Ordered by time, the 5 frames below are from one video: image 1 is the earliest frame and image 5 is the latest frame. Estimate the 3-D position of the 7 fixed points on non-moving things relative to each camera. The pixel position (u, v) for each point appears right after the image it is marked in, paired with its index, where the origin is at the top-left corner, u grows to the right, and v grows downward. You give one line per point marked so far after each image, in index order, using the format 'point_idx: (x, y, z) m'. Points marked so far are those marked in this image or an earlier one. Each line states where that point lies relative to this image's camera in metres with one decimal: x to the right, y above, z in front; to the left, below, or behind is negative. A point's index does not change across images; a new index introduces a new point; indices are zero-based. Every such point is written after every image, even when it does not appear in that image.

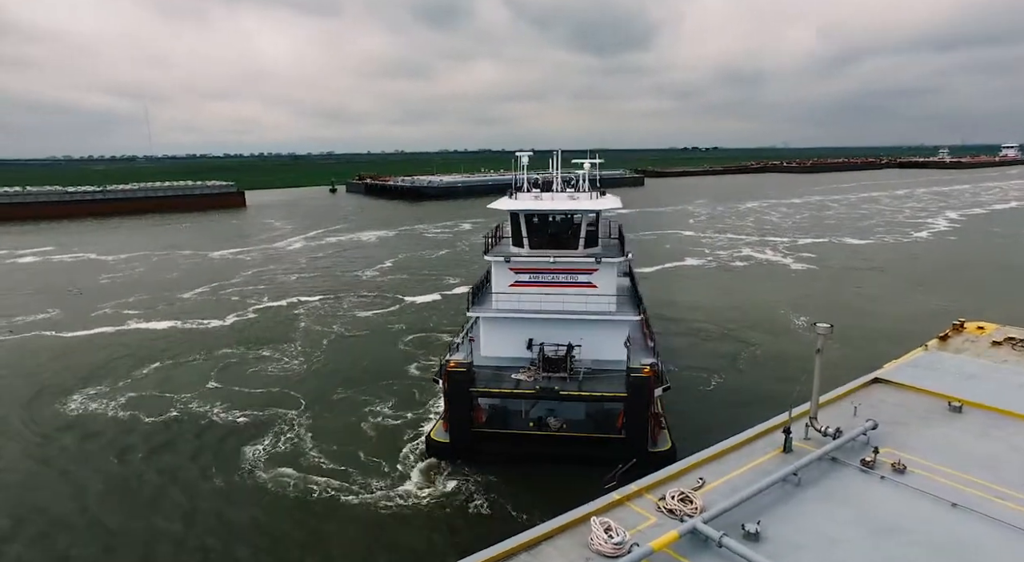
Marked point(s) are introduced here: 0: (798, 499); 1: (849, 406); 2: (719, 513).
0: (+4.7, -3.6, +9.9) m
1: (+7.4, -2.8, +13.3) m
2: (+3.1, -3.5, +9.0) m
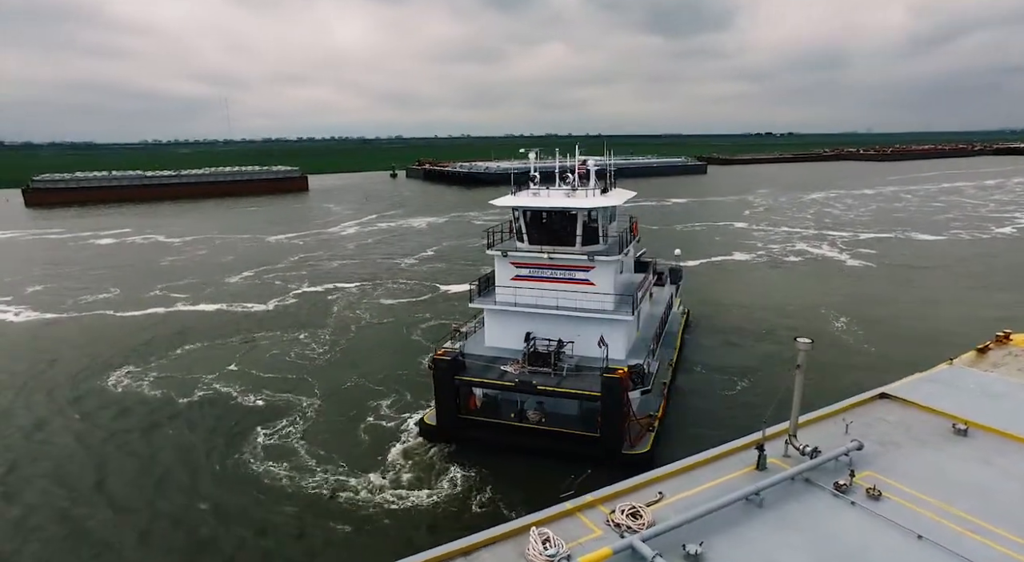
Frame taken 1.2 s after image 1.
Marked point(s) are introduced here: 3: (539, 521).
0: (+3.9, -3.8, +9.6) m
1: (+6.9, -3.0, +12.7) m
2: (+2.2, -3.7, +8.9) m
3: (+0.4, -3.8, +9.5) m
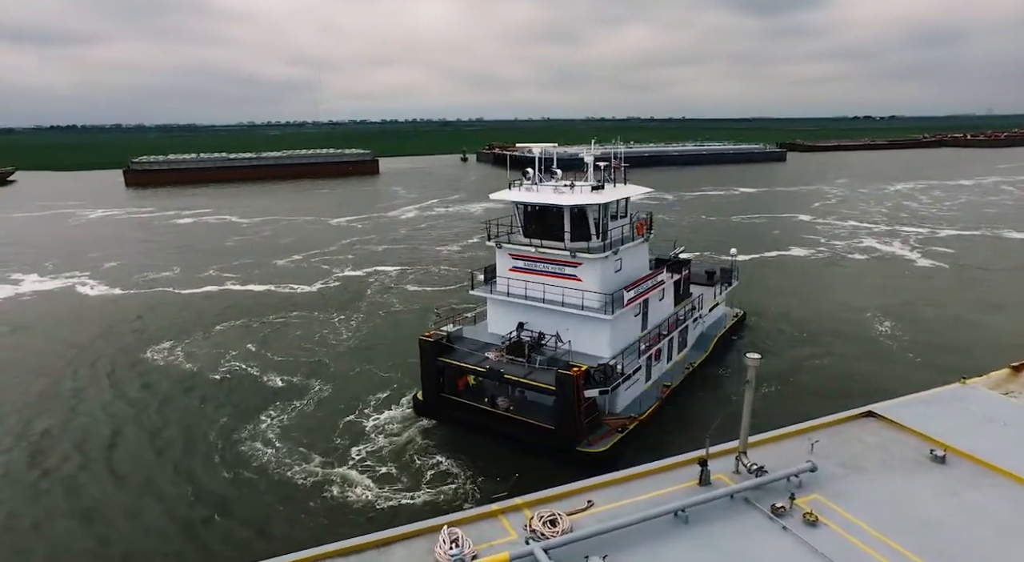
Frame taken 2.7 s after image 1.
0: (+2.5, -4.0, +9.5) m
1: (+6.0, -3.2, +12.2) m
2: (+0.8, -3.9, +9.0) m
3: (-0.9, -3.9, +9.8) m
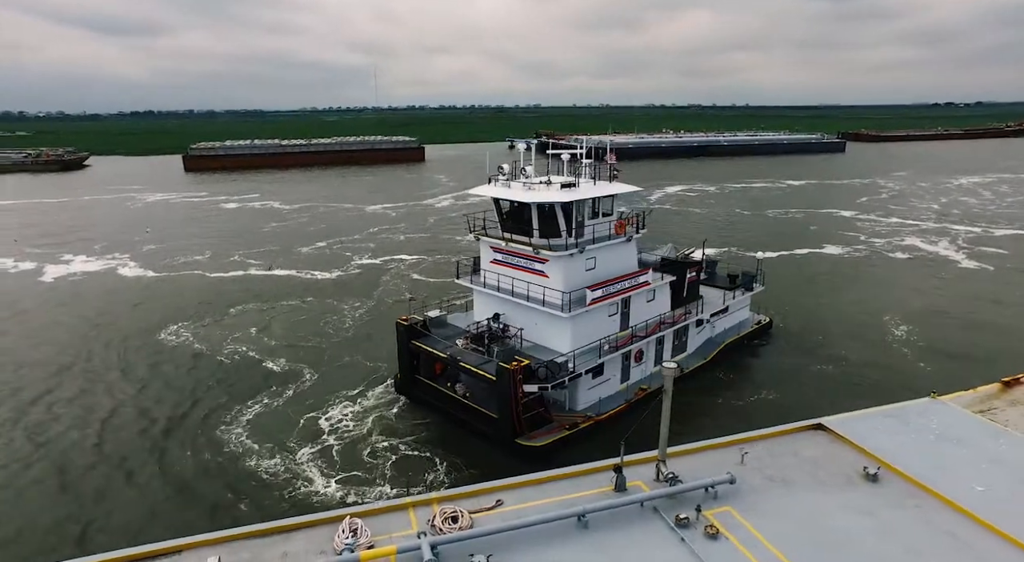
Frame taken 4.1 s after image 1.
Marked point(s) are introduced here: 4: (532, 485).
0: (+0.9, -4.2, +9.6) m
1: (+4.5, -3.4, +12.0) m
2: (-0.9, -4.0, +9.3) m
3: (-2.5, -3.9, +10.3) m
4: (+0.4, -3.7, +11.1) m
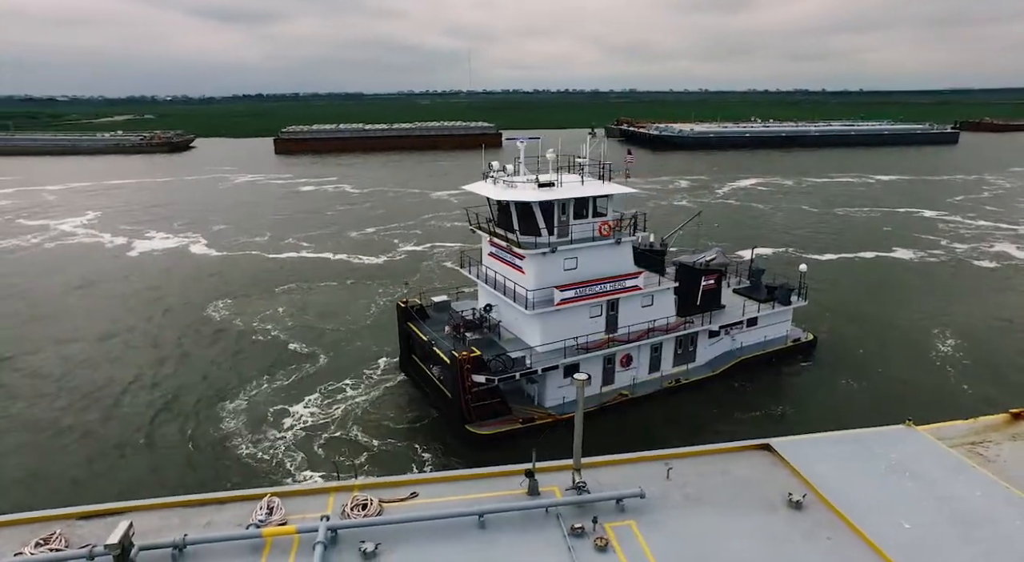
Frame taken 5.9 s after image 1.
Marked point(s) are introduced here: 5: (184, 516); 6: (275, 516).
0: (-0.9, -4.3, +10.1) m
1: (+3.1, -3.7, +11.9) m
2: (-2.7, -4.0, +10.0) m
3: (-4.1, -3.9, +11.2) m
4: (-1.1, -3.8, +11.6) m
5: (-5.7, -4.1, +10.5) m
6: (-4.1, -4.1, +10.4) m
